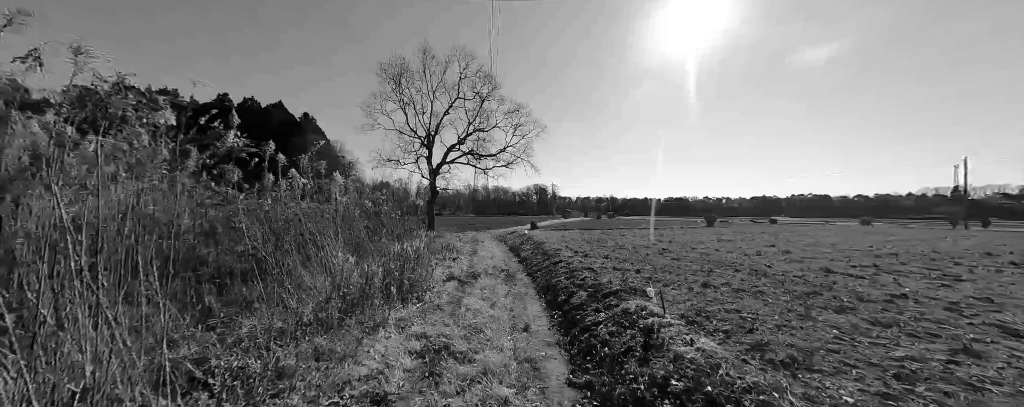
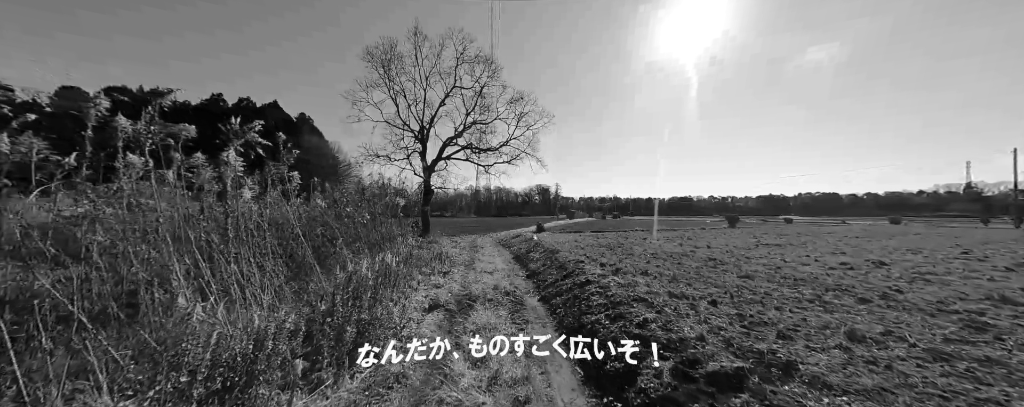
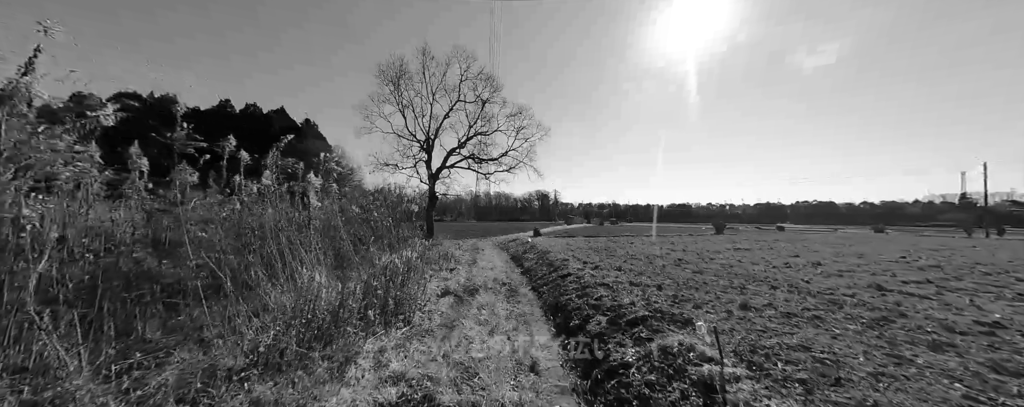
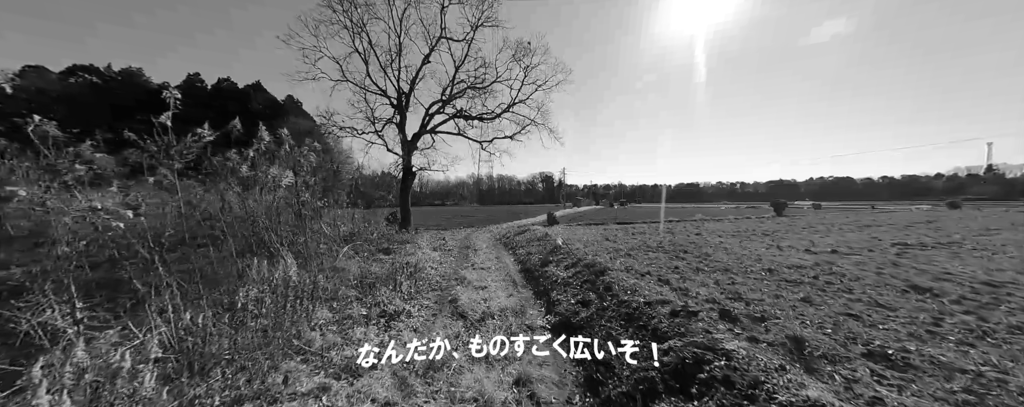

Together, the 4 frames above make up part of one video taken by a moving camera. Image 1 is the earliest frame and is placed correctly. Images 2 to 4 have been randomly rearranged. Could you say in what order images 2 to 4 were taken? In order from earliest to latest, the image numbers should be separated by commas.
3, 2, 4
